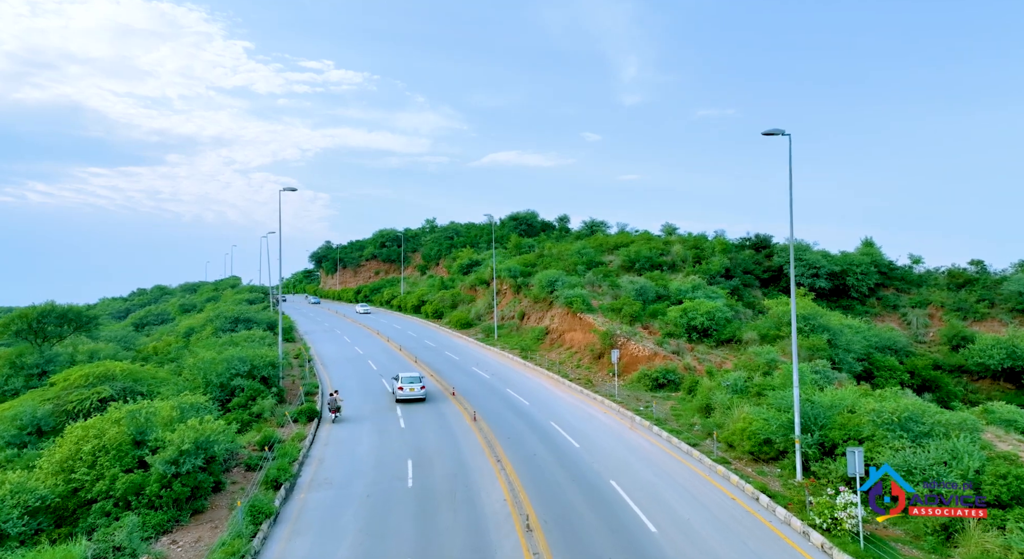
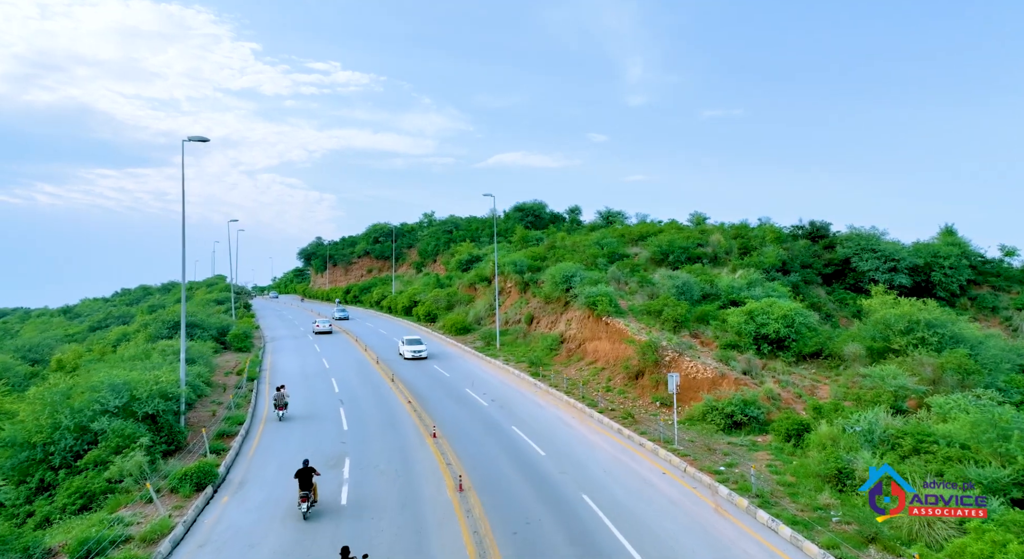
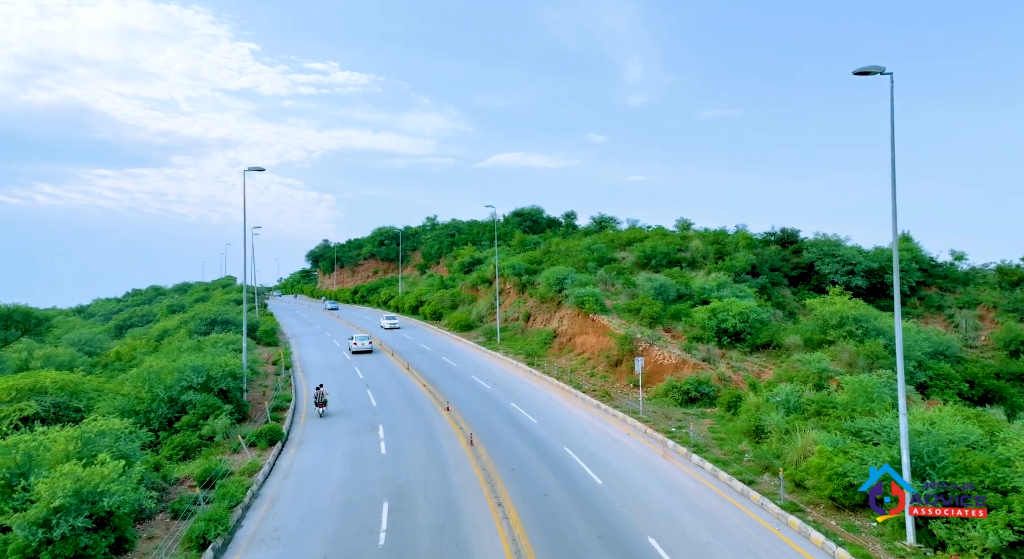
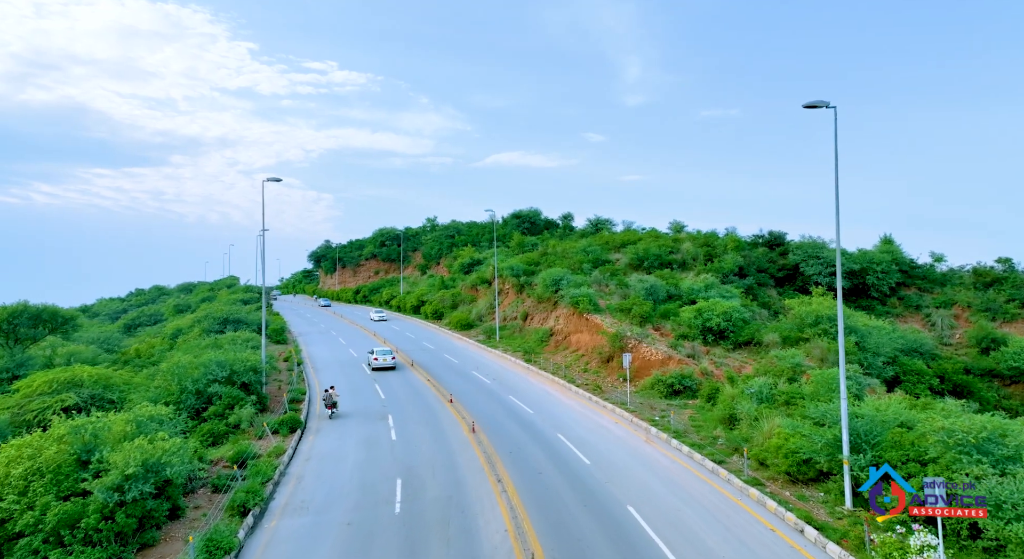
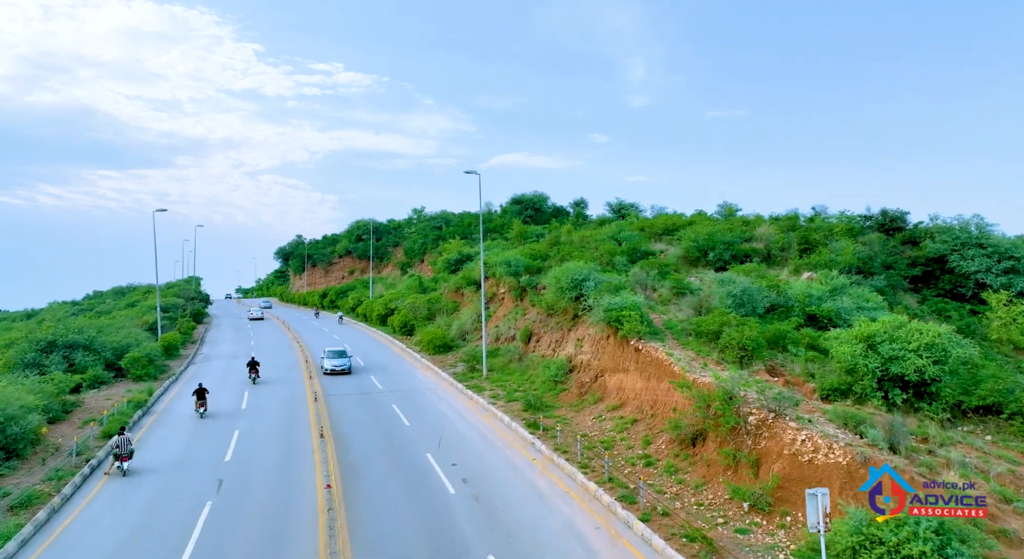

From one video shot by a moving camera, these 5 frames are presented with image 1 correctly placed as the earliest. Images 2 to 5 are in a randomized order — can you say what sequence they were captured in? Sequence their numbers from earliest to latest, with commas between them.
4, 3, 2, 5
